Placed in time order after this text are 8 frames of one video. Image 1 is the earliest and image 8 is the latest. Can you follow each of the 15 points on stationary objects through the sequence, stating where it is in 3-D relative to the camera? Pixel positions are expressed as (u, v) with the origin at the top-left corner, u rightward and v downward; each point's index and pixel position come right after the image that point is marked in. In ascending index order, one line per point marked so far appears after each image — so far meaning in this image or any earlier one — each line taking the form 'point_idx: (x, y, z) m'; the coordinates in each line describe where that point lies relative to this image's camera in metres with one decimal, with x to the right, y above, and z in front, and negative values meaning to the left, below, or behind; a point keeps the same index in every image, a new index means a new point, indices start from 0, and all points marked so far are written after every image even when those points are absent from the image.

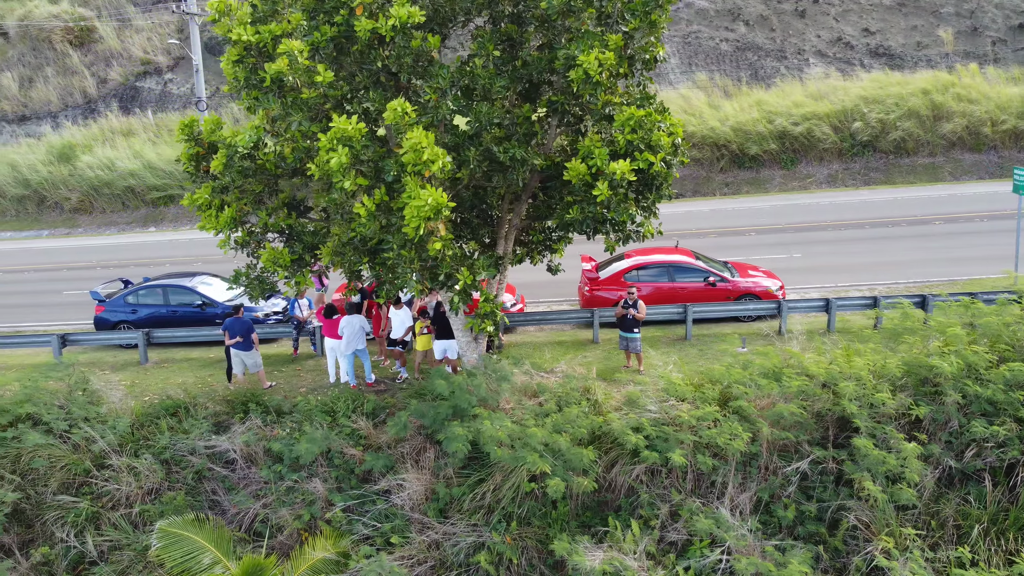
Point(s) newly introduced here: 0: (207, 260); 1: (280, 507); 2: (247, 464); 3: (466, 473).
0: (-8.9, +0.8, +19.9) m
1: (-2.9, -2.8, +8.6) m
2: (-3.6, -2.3, +9.1) m
3: (-0.6, -2.4, +8.7) m
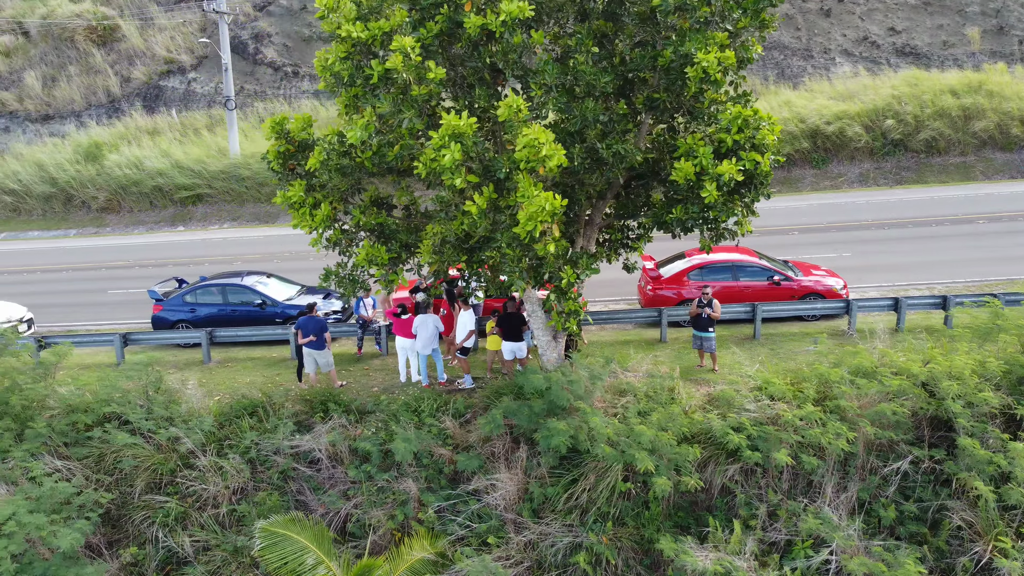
0: (-7.7, +0.8, +19.8) m
1: (-1.8, -2.8, +8.6) m
2: (-2.4, -2.3, +9.1) m
3: (+0.6, -2.3, +8.6) m
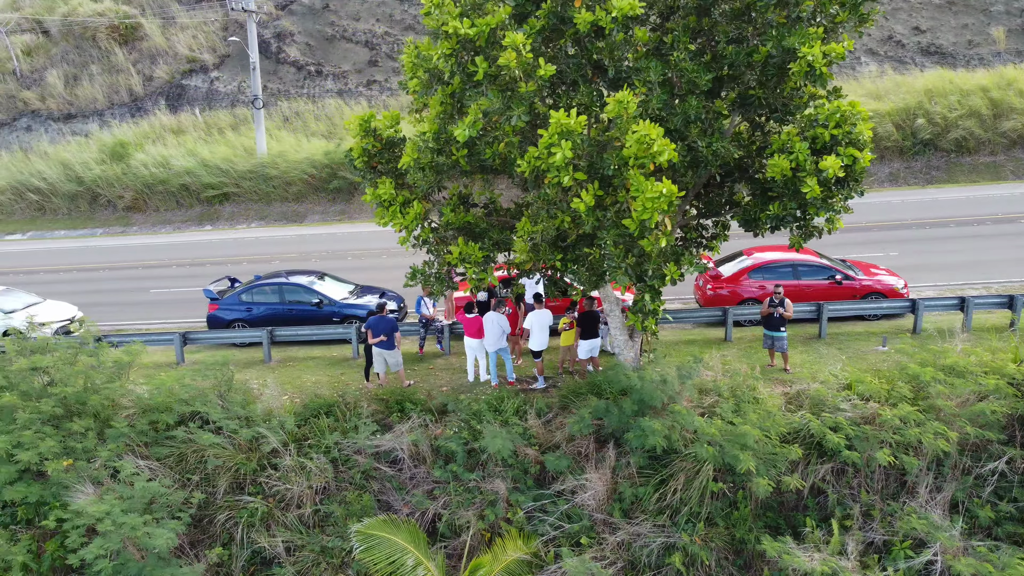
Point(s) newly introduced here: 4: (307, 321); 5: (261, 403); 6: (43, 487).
0: (-6.6, +0.9, +19.7) m
1: (-0.7, -2.7, +8.5) m
2: (-1.3, -2.3, +9.0) m
3: (+1.7, -2.3, +8.6) m
4: (-3.9, -0.6, +13.1) m
5: (-3.6, -1.7, +9.8) m
6: (-5.7, -2.4, +8.2) m
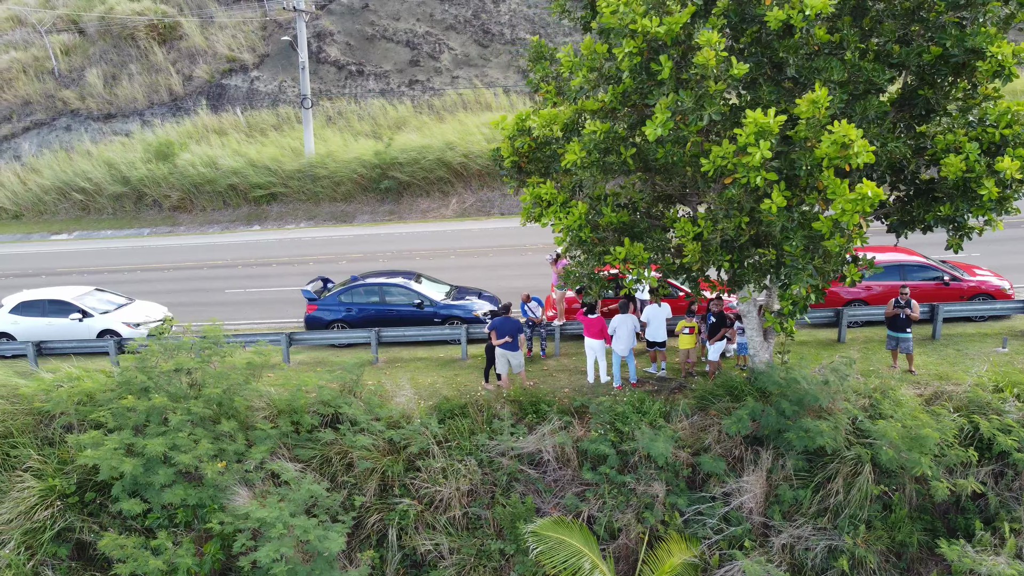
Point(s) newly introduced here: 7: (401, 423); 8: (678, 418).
0: (-4.7, +0.9, +19.7) m
1: (+1.3, -2.7, +8.5) m
2: (+0.6, -2.3, +8.9) m
3: (+3.6, -2.3, +8.5) m
4: (-2.0, -0.6, +13.0) m
5: (-1.7, -1.7, +9.7) m
6: (-3.7, -2.4, +8.1) m
7: (-1.5, -1.8, +9.3) m
8: (+2.2, -1.7, +9.1) m
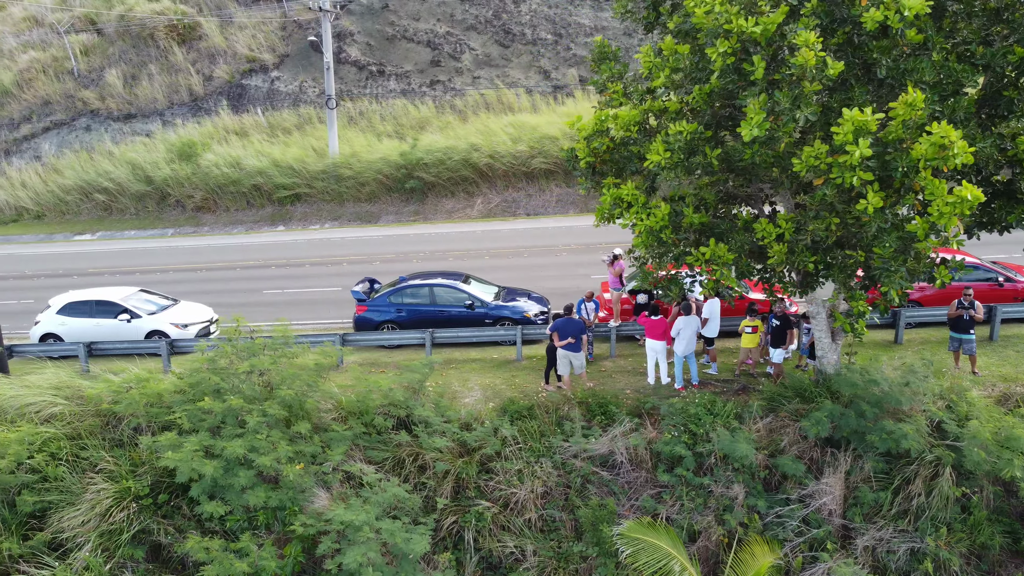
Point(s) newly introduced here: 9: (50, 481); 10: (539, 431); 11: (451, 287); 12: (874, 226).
0: (-3.7, +0.8, +19.6) m
1: (+2.2, -2.8, +8.4) m
2: (+1.6, -2.3, +8.9) m
3: (+4.6, -2.4, +8.5) m
4: (-1.0, -0.6, +13.0) m
5: (-0.7, -1.7, +9.7) m
6: (-2.8, -2.4, +8.1) m
7: (-0.6, -1.9, +9.3) m
8: (+3.2, -1.8, +9.0) m
9: (-6.0, -2.5, +8.9) m
10: (+0.4, -2.0, +9.3) m
11: (-1.2, 0.0, +13.1) m
12: (+3.8, +0.6, +7.1) m
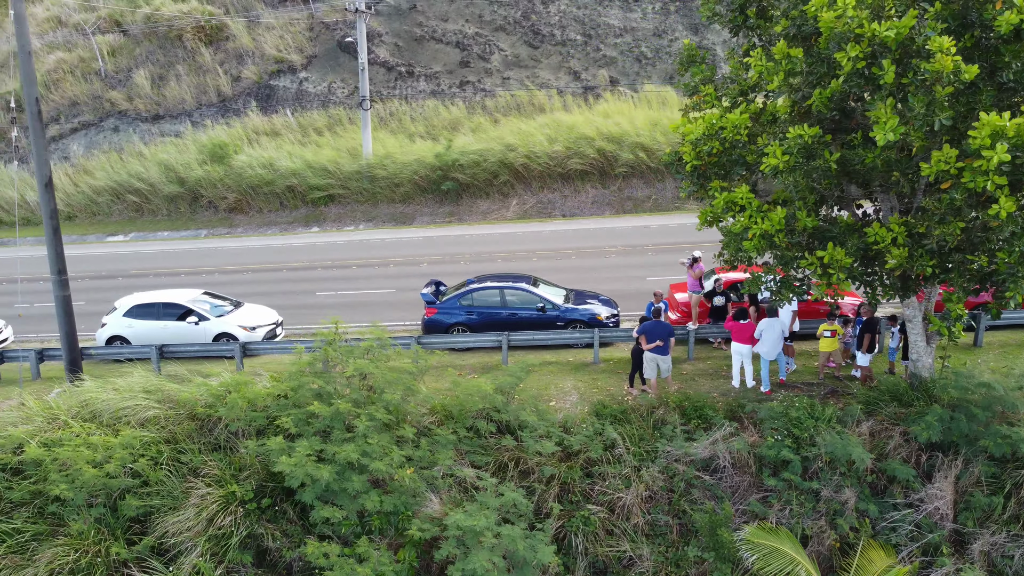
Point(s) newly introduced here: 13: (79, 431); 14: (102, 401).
0: (-2.4, +0.8, +19.6) m
1: (+3.6, -2.8, +8.4) m
2: (+3.0, -2.4, +8.9) m
3: (+5.9, -2.4, +8.5) m
4: (+0.3, -0.7, +13.0) m
5: (+0.6, -1.7, +9.7) m
6: (-1.4, -2.5, +8.1) m
7: (+0.8, -1.9, +9.3) m
8: (+4.5, -1.8, +9.0) m
9: (-4.7, -2.6, +8.8) m
10: (+1.7, -2.0, +9.3) m
11: (+0.2, 0.0, +13.0) m
12: (+5.1, +0.6, +7.1) m
13: (-5.8, -1.9, +9.2) m
14: (-5.9, -1.6, +9.8) m
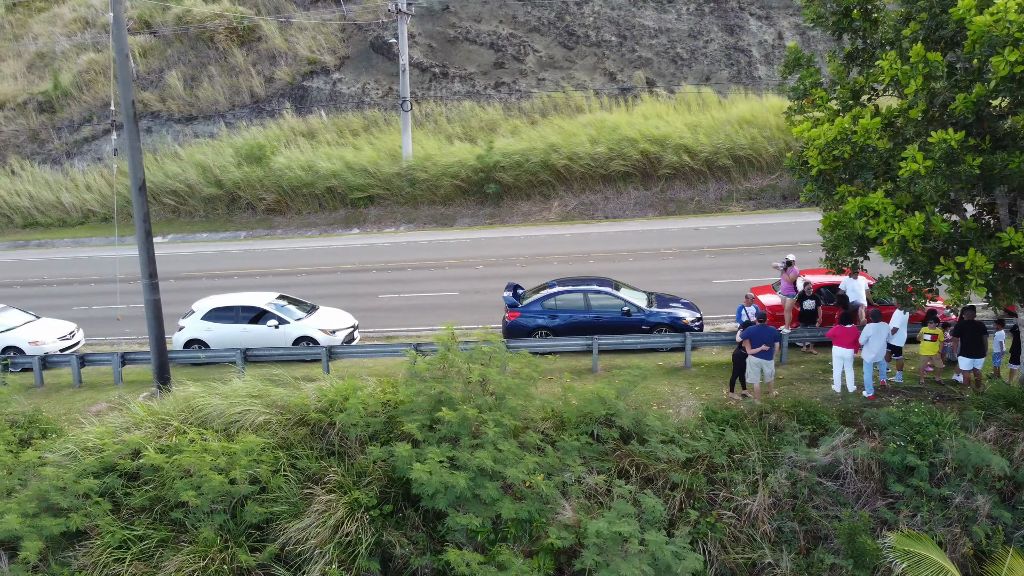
0: (-0.8, +0.7, +19.6) m
1: (+5.2, -2.9, +8.4) m
2: (+4.5, -2.4, +8.8) m
3: (+7.5, -2.5, +8.4) m
4: (+1.9, -0.8, +12.9) m
5: (+2.2, -1.8, +9.6) m
6: (+0.1, -2.5, +8.0) m
7: (+2.4, -2.0, +9.2) m
8: (+6.1, -1.9, +9.0) m
9: (-3.1, -2.6, +8.8) m
10: (+3.3, -2.1, +9.2) m
11: (+1.8, -0.1, +13.0) m
12: (+6.7, +0.5, +7.1) m
13: (-4.3, -2.0, +9.2) m
14: (-4.3, -1.7, +9.7) m
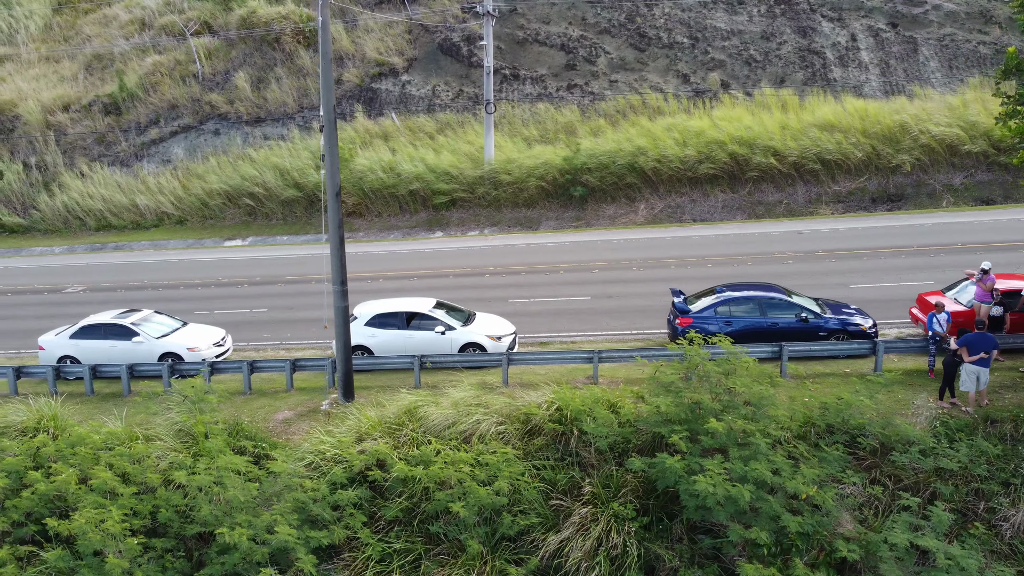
0: (+2.4, +0.6, +19.4) m
1: (+8.4, -3.0, +8.3) m
2: (+7.8, -2.6, +8.7) m
3: (+10.8, -2.6, +8.3) m
4: (+5.1, -0.9, +12.8) m
5: (+5.5, -1.9, +9.5) m
6: (+3.4, -2.6, +7.9) m
7: (+5.6, -2.1, +9.1) m
8: (+9.4, -2.0, +8.9) m
9: (+0.2, -2.7, +8.7) m
10: (+6.6, -2.2, +9.1) m
11: (+5.0, -0.2, +12.9) m
12: (+10.0, +0.4, +7.0) m
13: (-1.0, -2.1, +9.0) m
14: (-1.0, -1.8, +9.6) m
